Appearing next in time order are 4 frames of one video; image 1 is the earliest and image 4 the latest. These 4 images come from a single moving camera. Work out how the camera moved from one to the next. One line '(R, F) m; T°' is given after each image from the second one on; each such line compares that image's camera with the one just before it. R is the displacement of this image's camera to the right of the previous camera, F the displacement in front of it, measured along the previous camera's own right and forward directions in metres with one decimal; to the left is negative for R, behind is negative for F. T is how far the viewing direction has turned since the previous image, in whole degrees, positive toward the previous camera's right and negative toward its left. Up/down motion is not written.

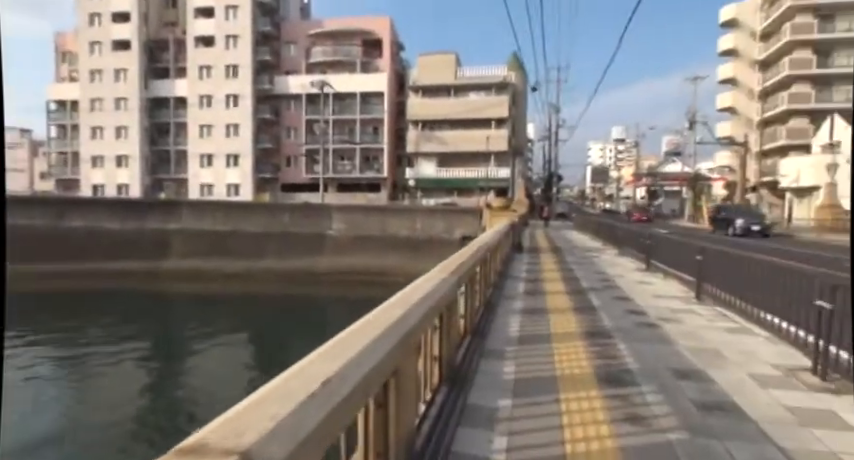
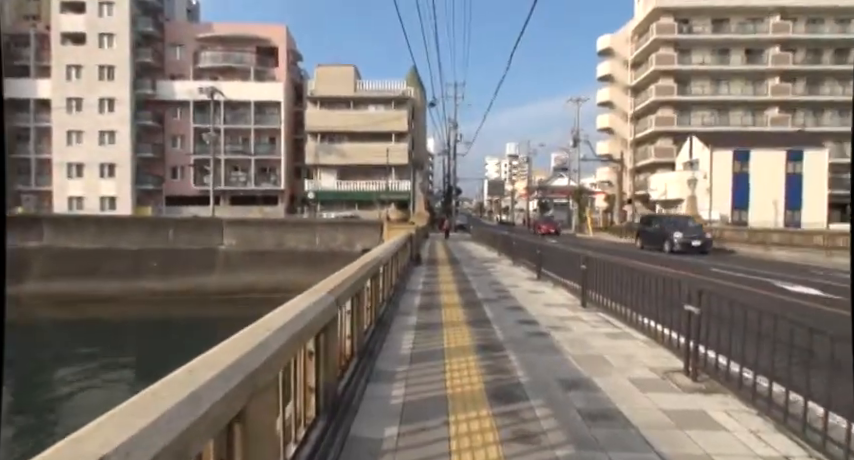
(+0.2, +0.3) m; +12°
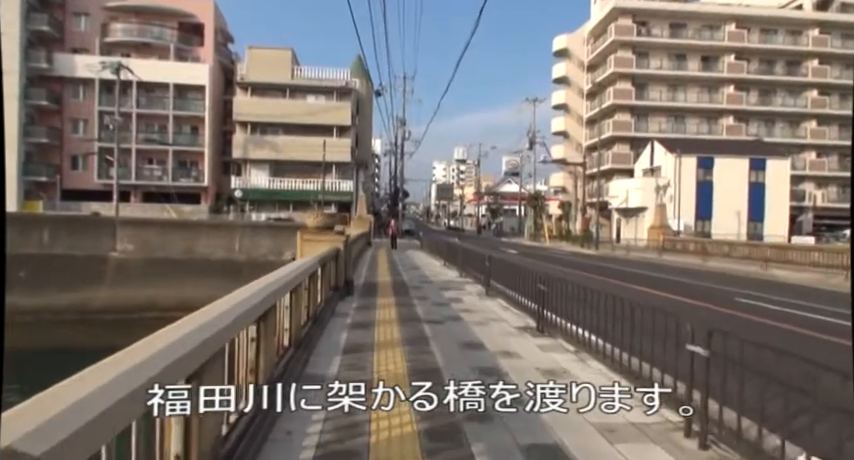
(+0.2, +4.4) m; +7°
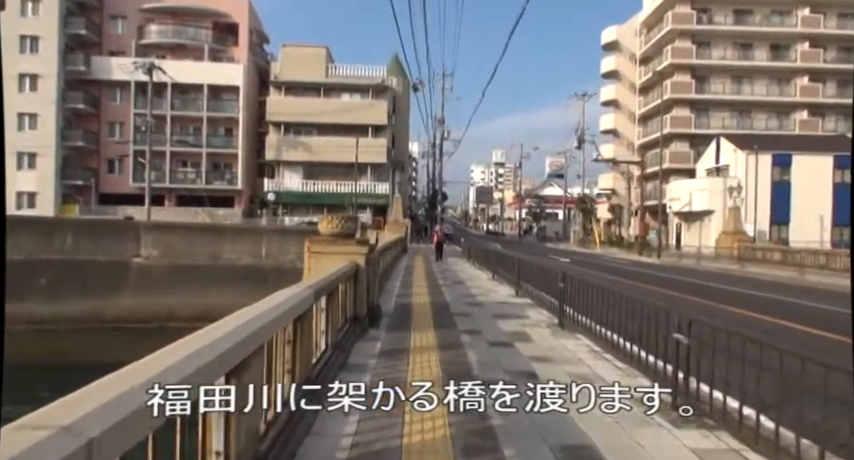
(-0.2, +2.4) m; -5°
